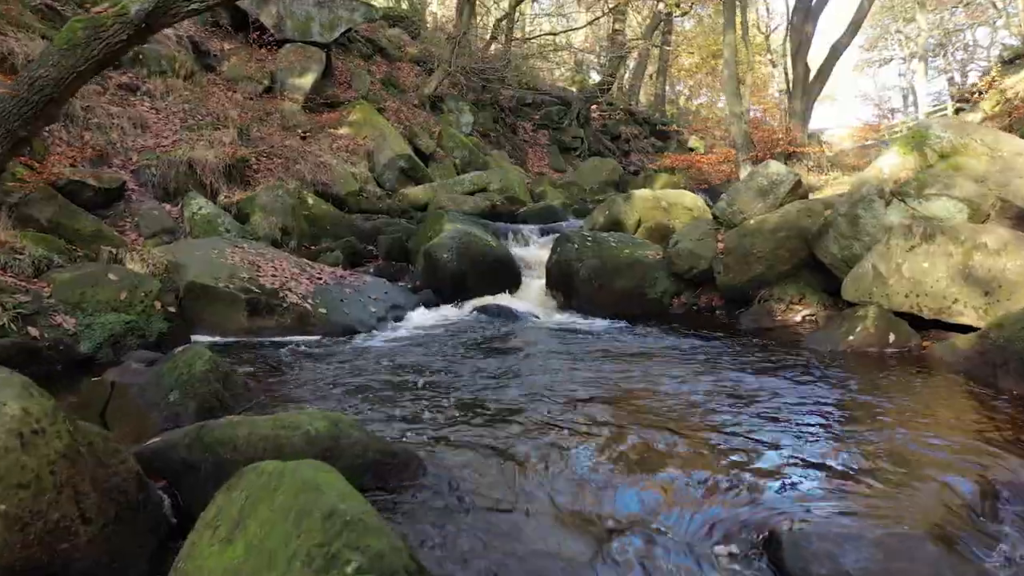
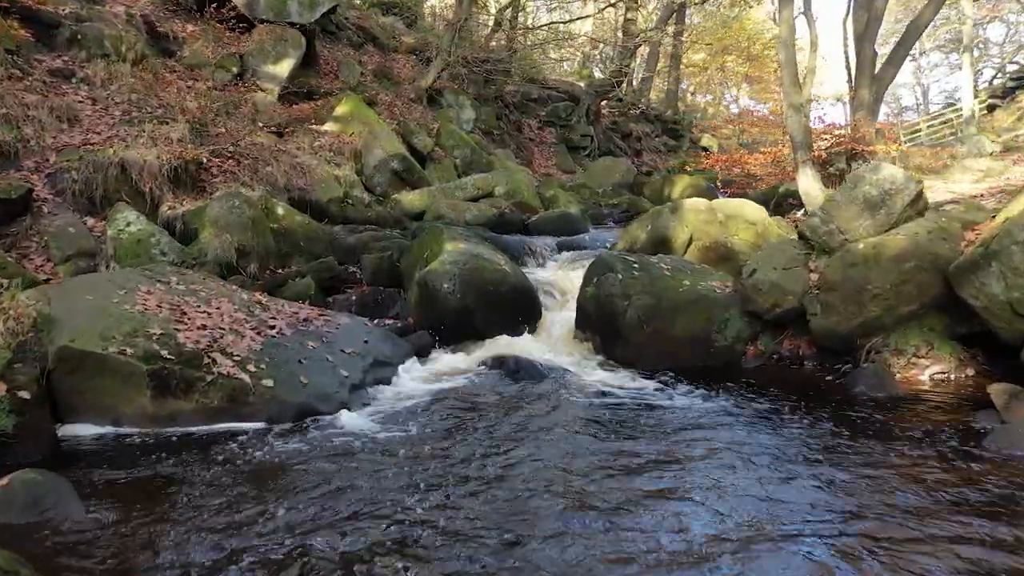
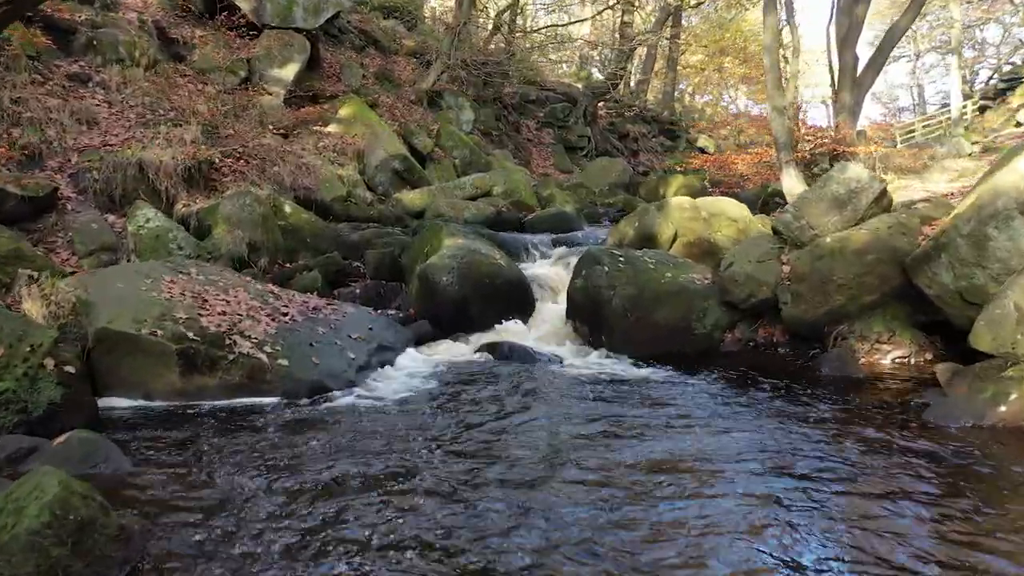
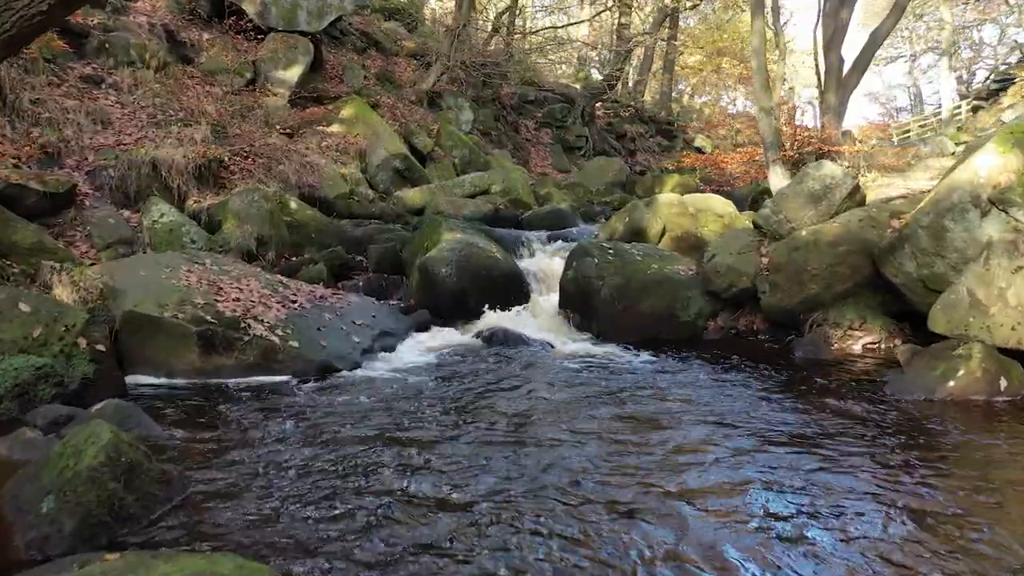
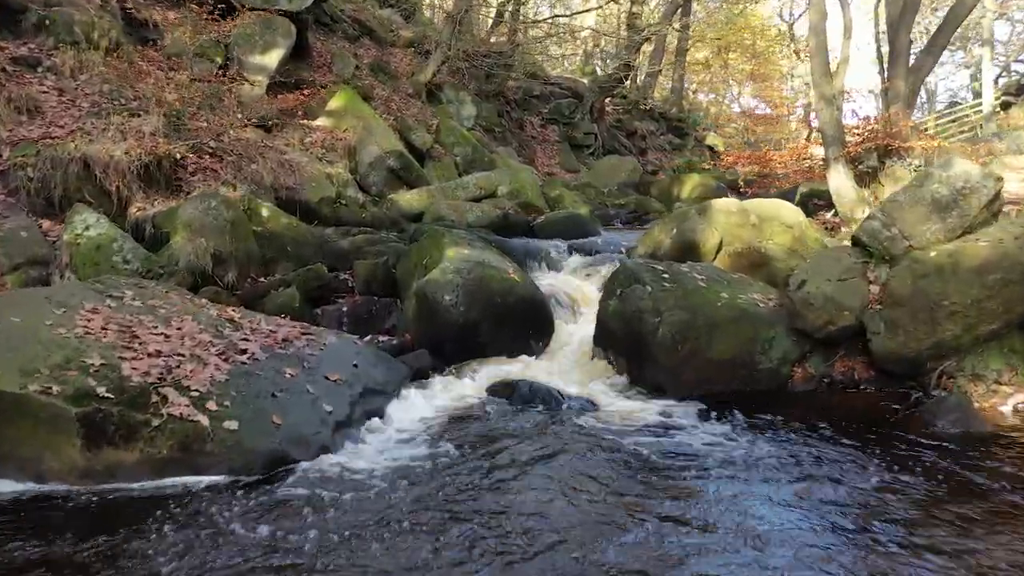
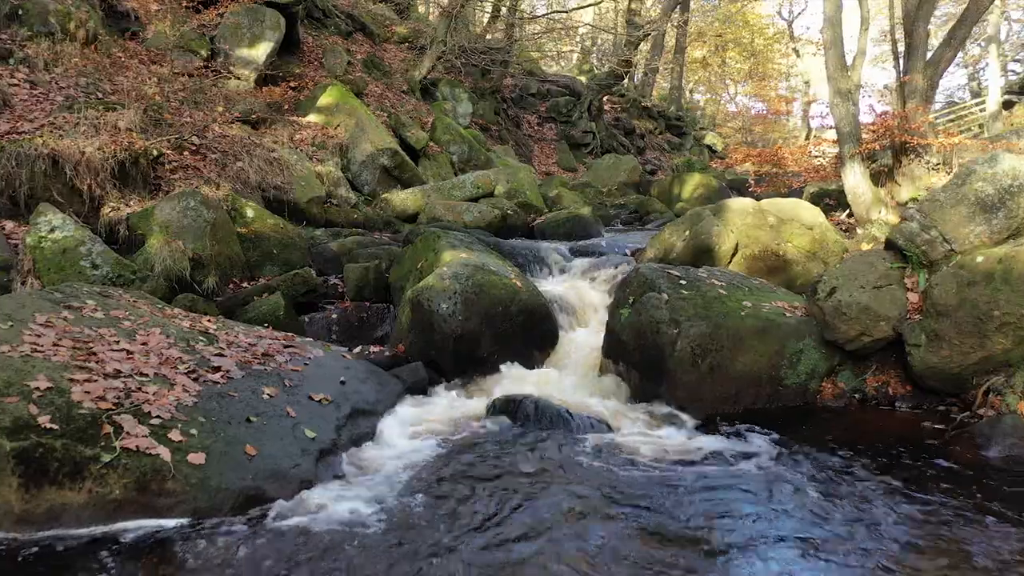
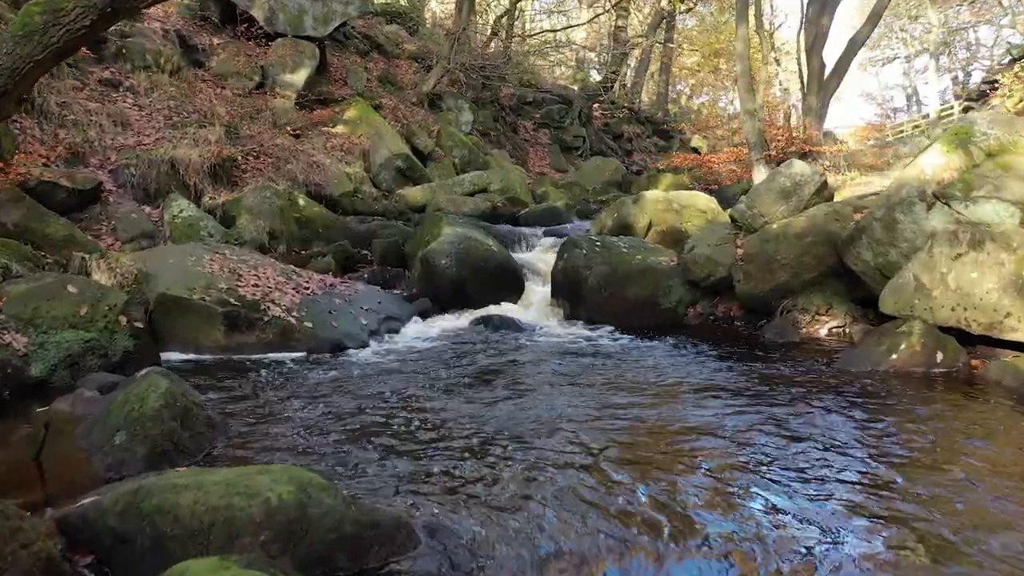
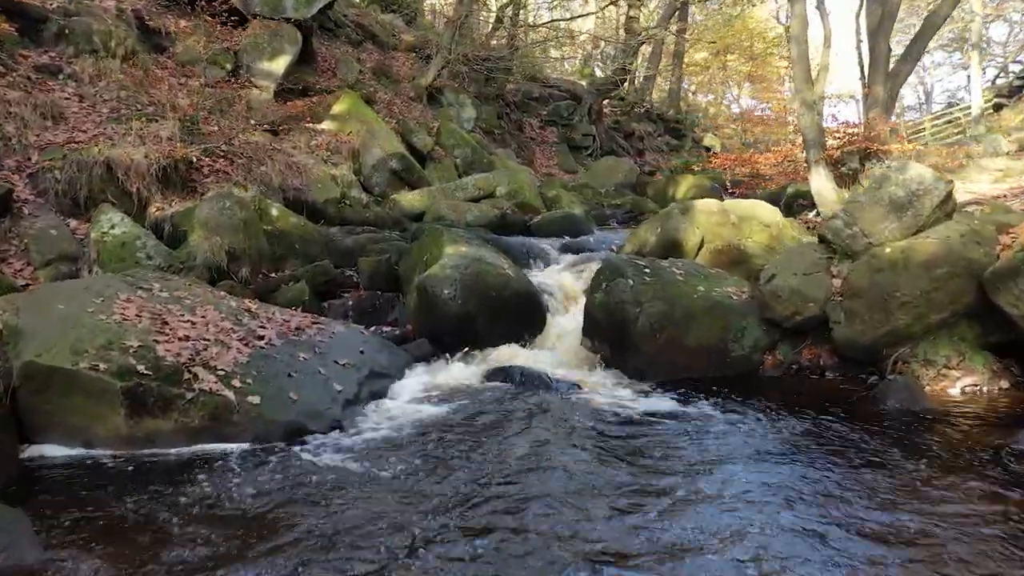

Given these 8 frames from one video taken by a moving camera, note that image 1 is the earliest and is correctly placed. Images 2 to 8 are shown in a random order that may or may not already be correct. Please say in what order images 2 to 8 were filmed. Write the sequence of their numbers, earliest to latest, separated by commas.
7, 4, 3, 2, 8, 5, 6
